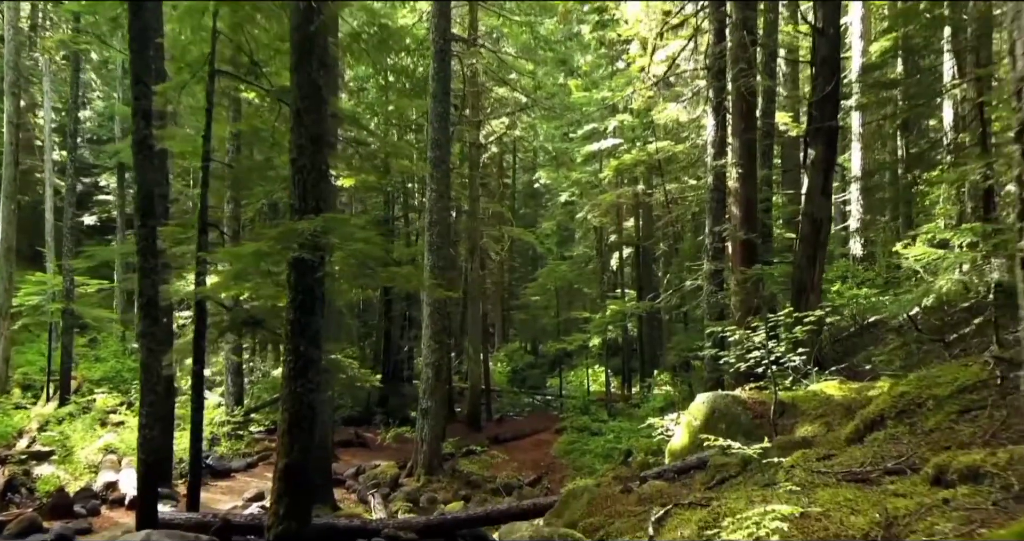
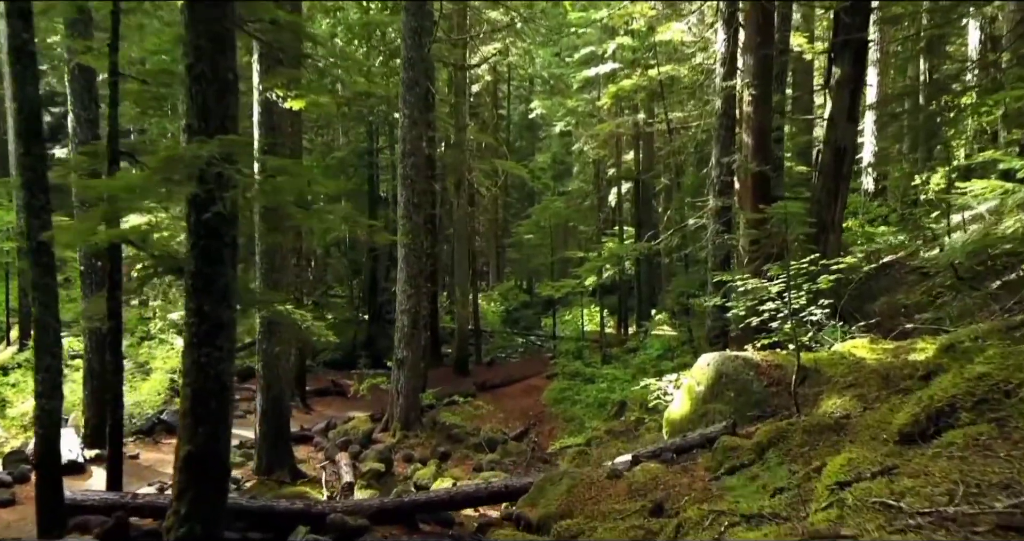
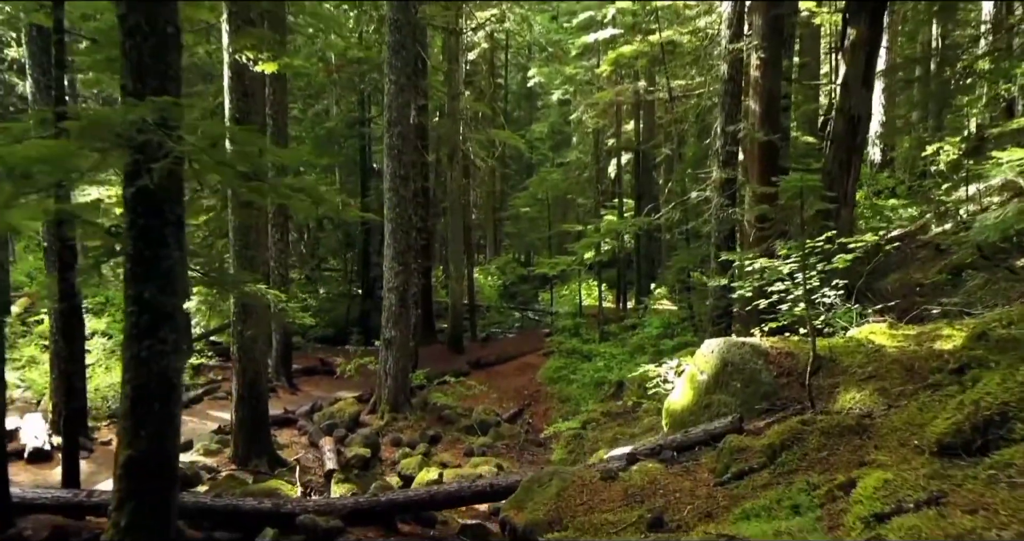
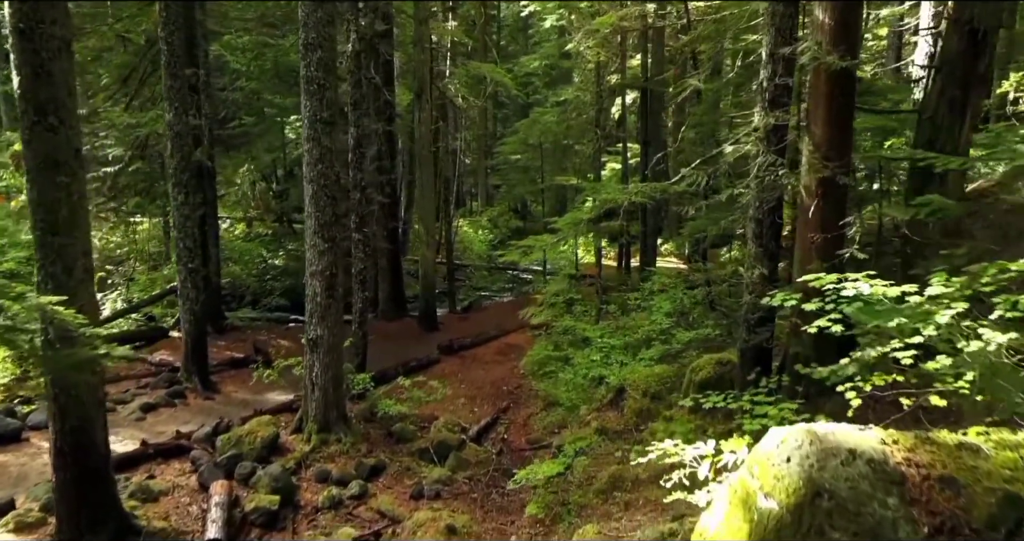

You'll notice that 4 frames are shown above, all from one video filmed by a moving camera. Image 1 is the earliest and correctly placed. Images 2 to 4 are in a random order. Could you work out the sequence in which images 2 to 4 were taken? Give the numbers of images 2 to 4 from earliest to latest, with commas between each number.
2, 3, 4
